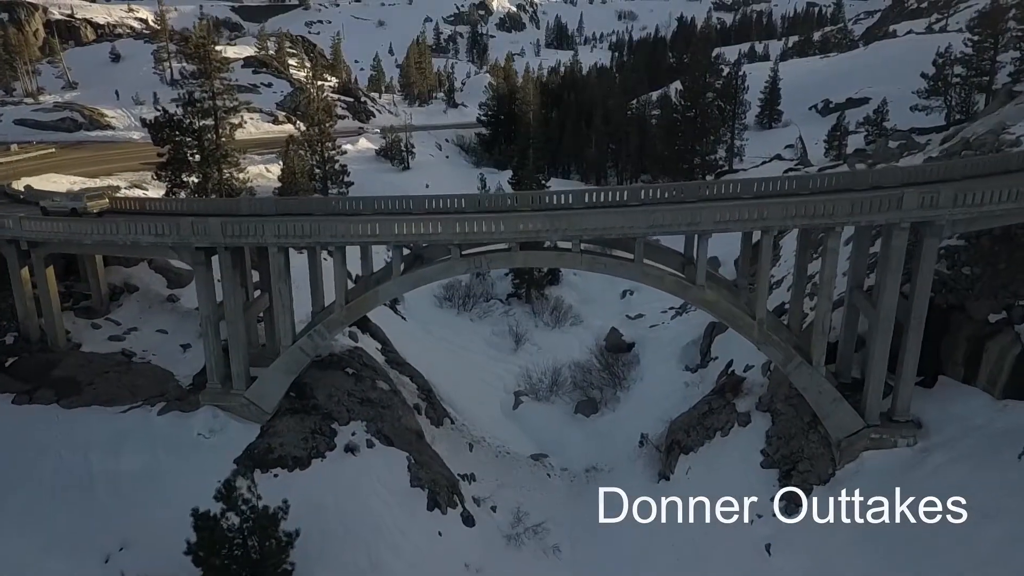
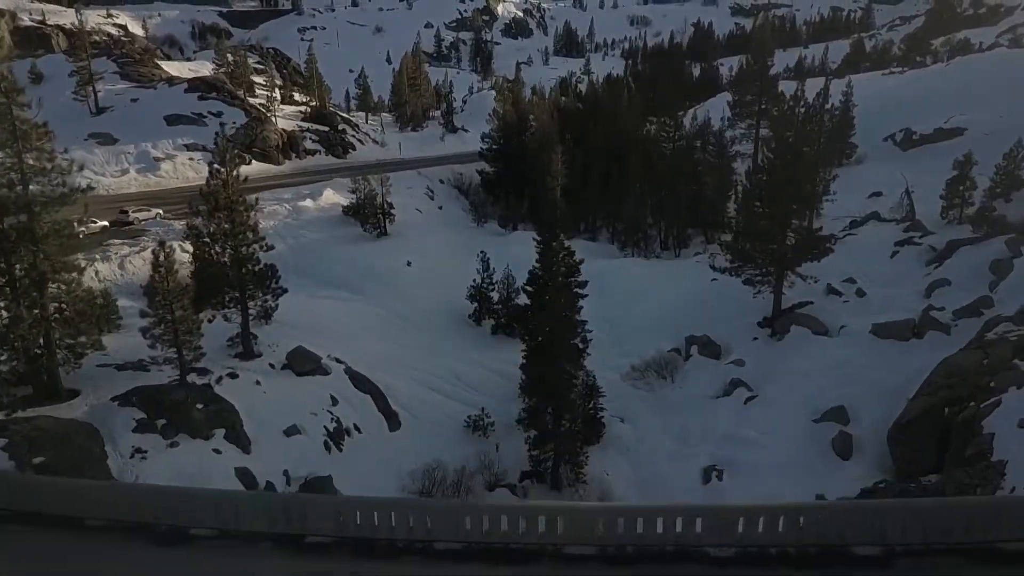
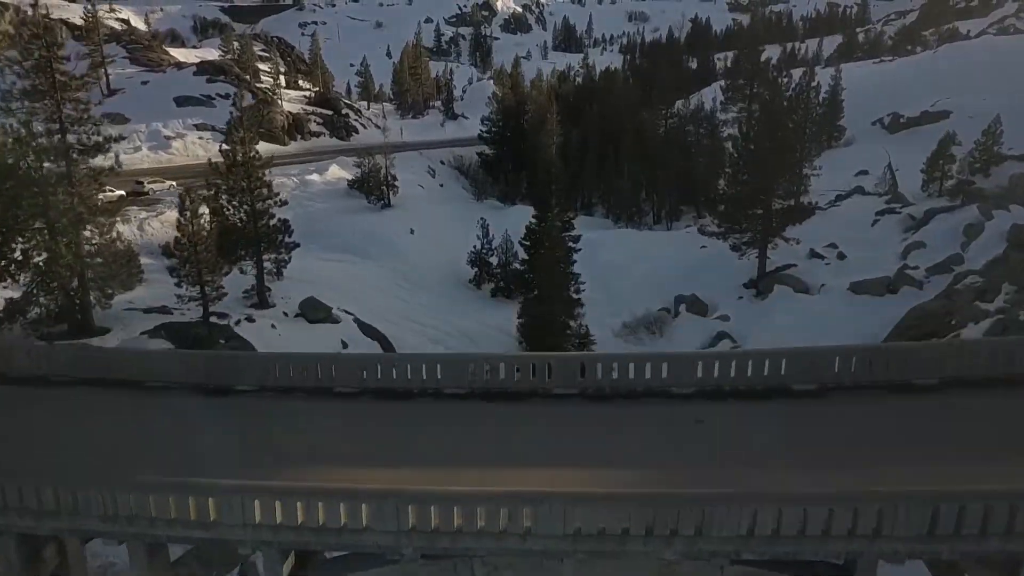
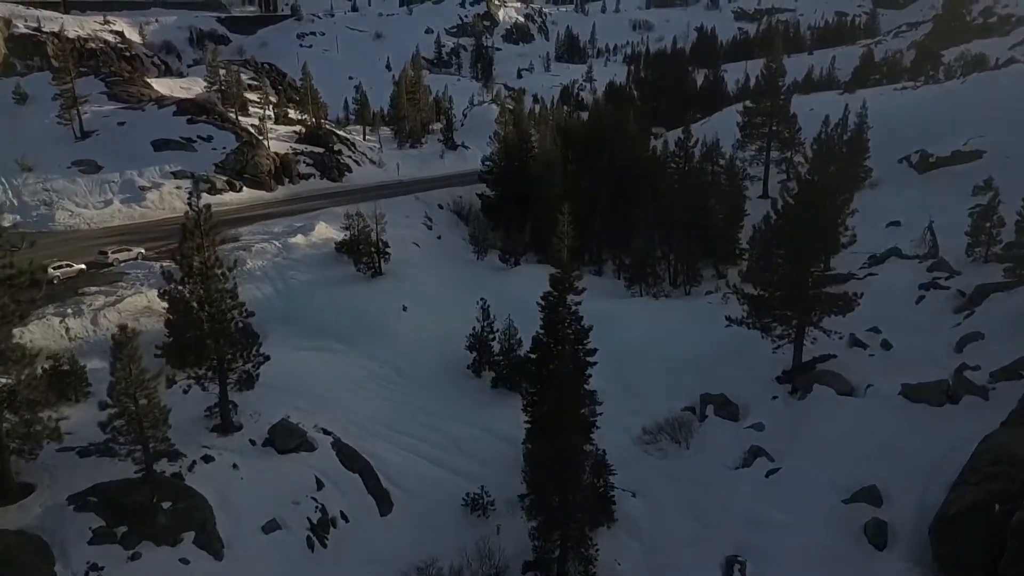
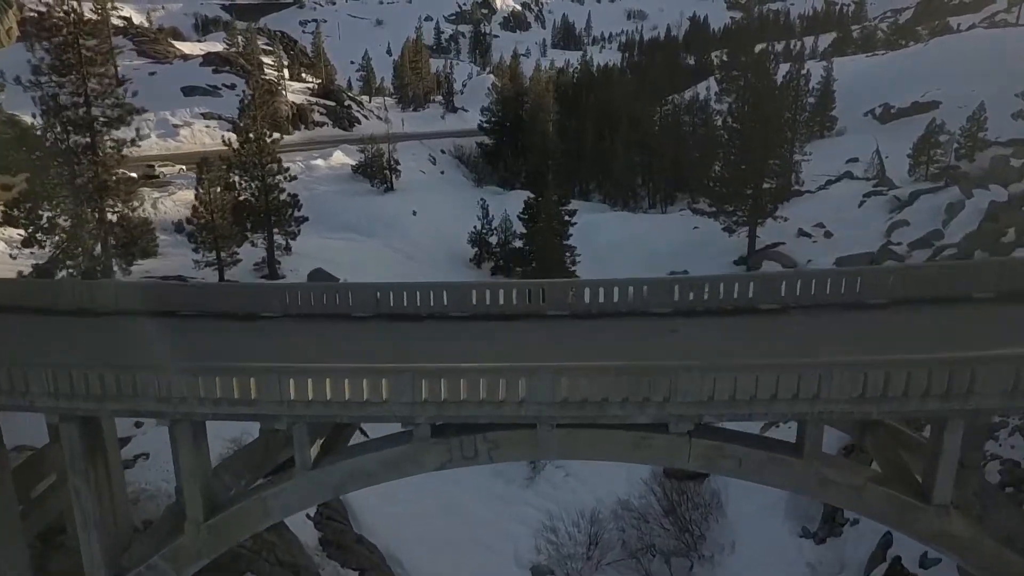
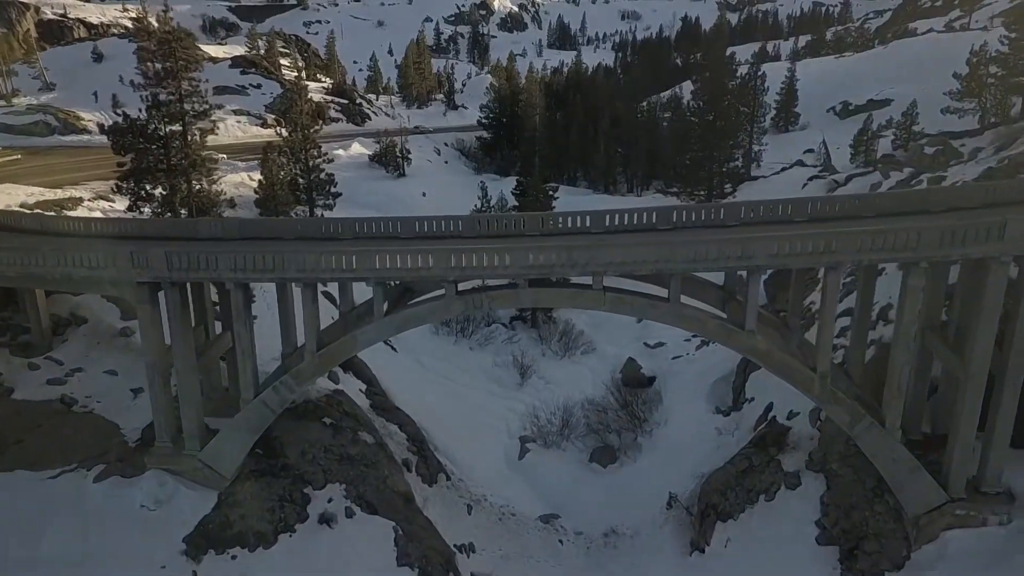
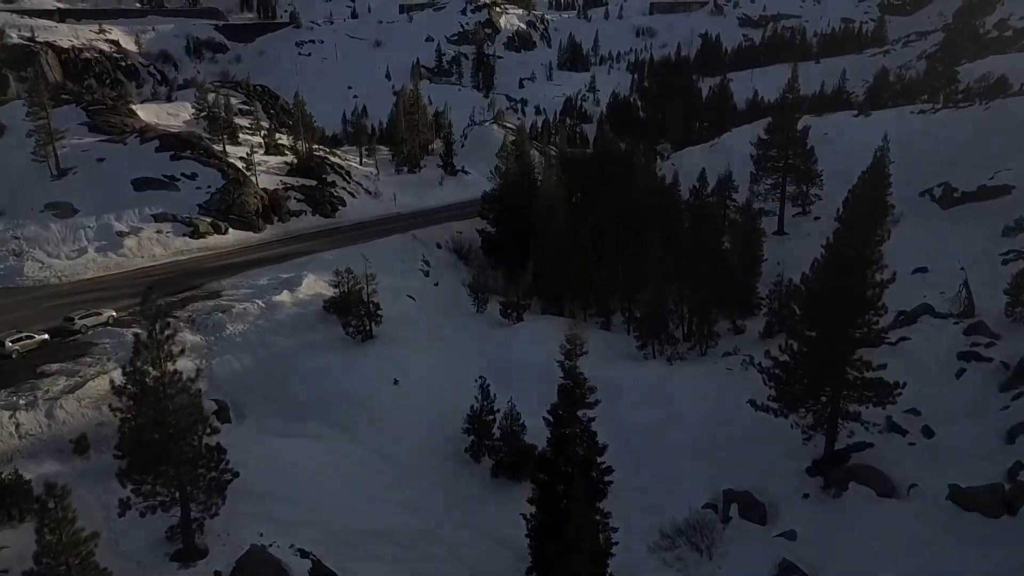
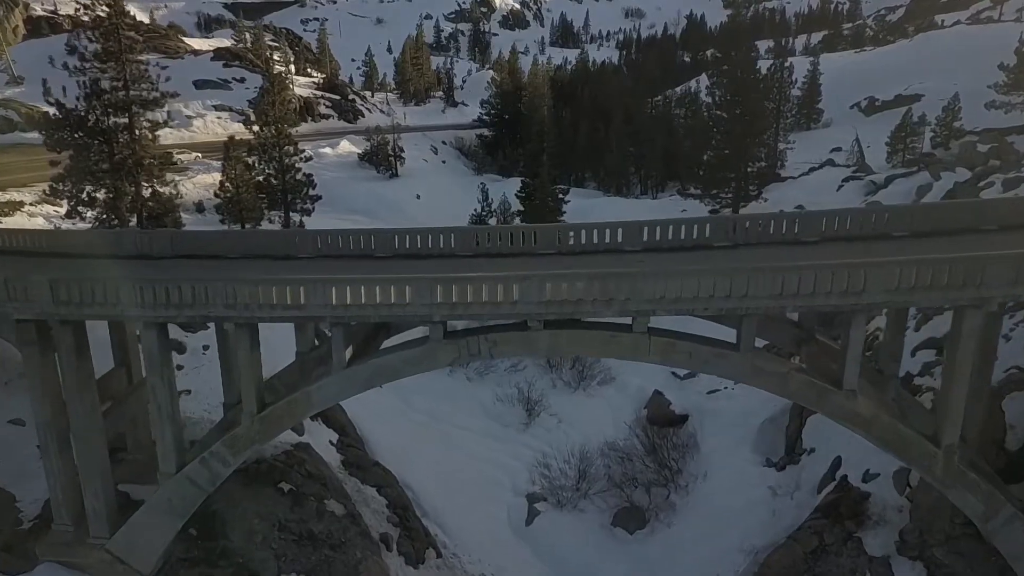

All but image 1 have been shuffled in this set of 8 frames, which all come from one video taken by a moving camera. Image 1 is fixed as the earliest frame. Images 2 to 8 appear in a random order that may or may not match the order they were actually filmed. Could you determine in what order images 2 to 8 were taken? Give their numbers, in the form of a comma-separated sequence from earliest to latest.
6, 8, 5, 3, 2, 4, 7
